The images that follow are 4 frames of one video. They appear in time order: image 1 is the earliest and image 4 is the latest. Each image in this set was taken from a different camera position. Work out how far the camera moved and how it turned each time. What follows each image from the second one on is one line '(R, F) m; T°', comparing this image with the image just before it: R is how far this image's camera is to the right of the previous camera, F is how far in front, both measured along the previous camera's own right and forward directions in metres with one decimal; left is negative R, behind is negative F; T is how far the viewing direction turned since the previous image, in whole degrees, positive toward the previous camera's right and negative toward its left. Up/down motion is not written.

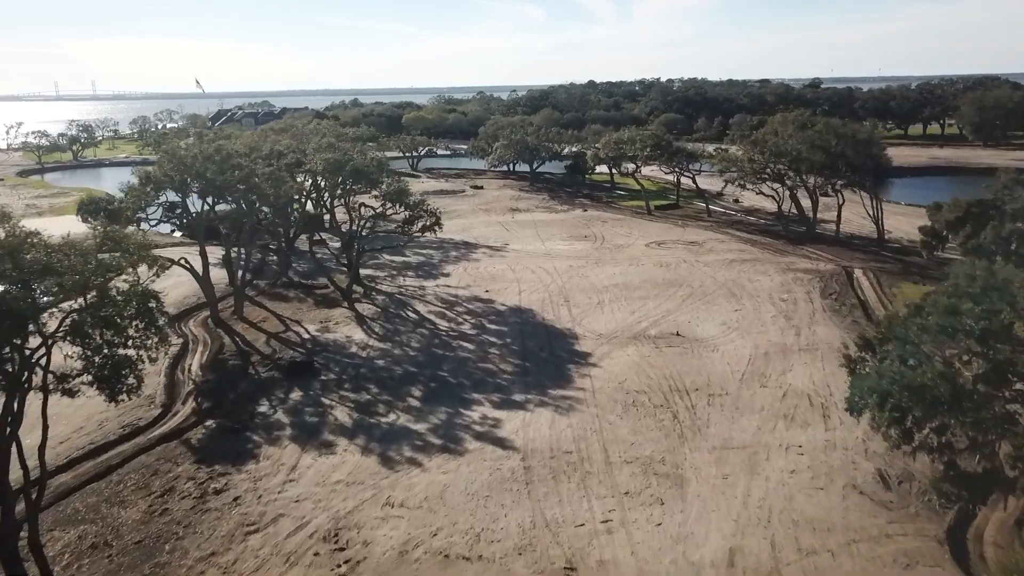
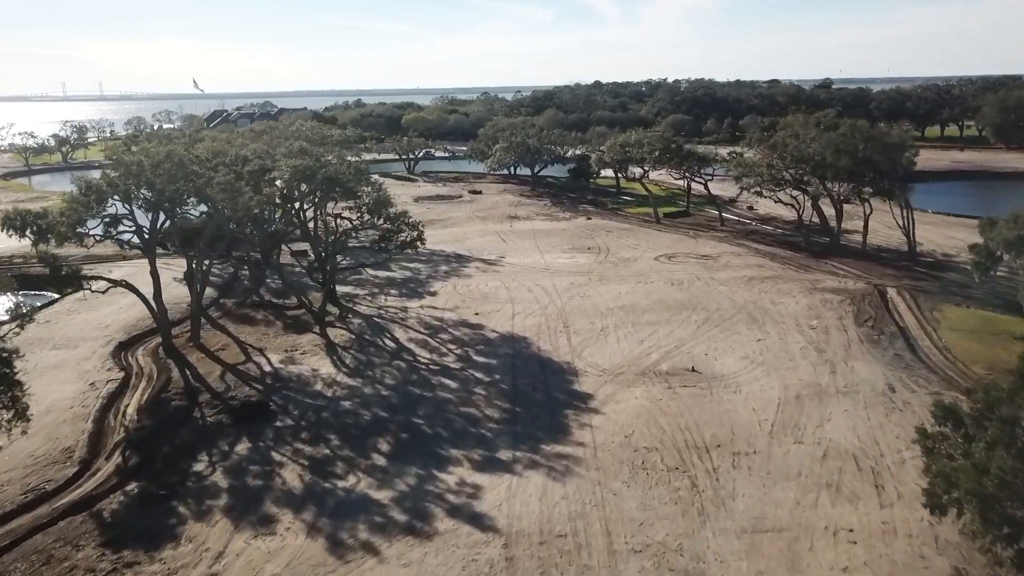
(+0.4, +3.3) m; 0°
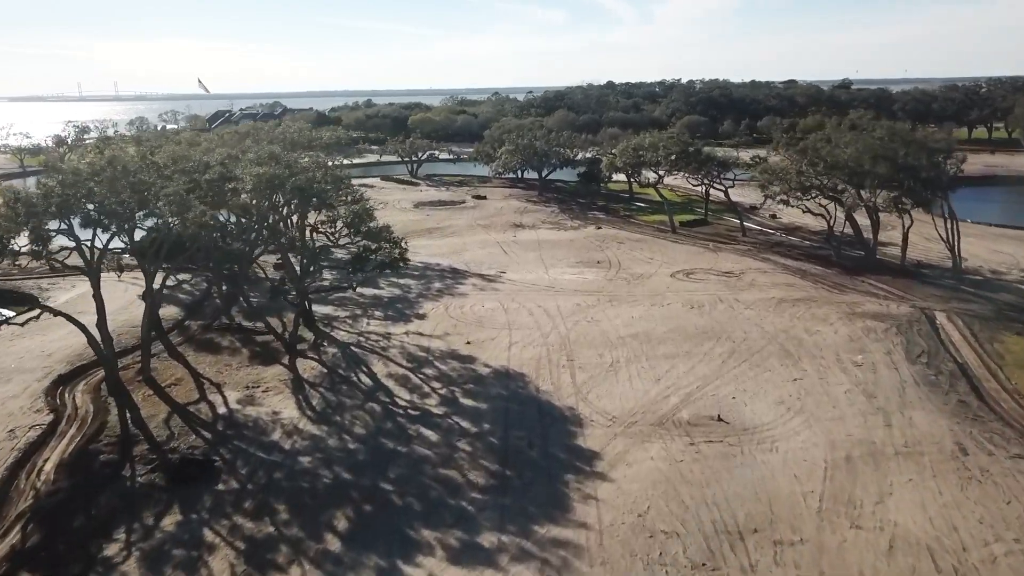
(+0.4, +3.3) m; -1°
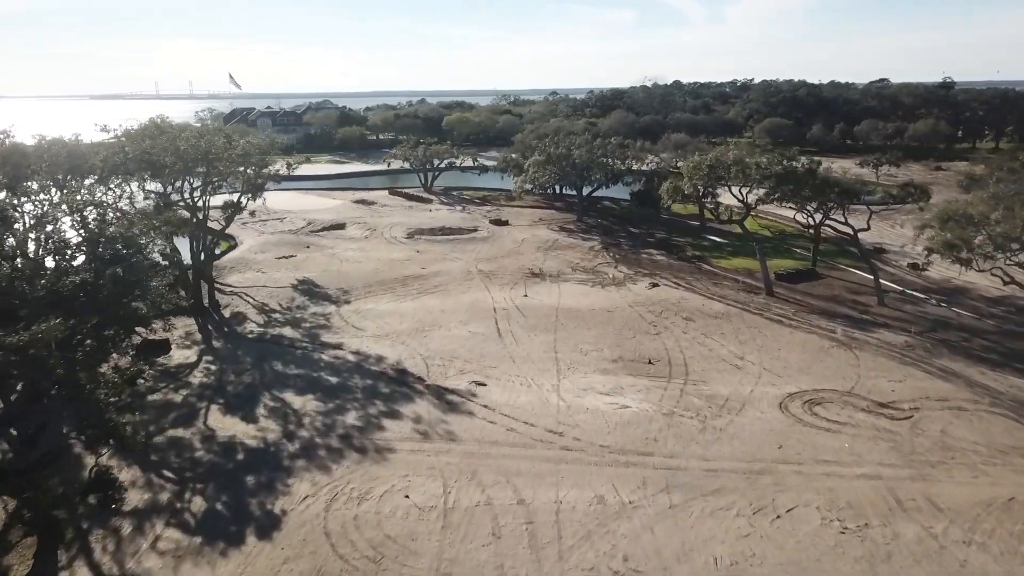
(+1.8, +13.8) m; -4°
